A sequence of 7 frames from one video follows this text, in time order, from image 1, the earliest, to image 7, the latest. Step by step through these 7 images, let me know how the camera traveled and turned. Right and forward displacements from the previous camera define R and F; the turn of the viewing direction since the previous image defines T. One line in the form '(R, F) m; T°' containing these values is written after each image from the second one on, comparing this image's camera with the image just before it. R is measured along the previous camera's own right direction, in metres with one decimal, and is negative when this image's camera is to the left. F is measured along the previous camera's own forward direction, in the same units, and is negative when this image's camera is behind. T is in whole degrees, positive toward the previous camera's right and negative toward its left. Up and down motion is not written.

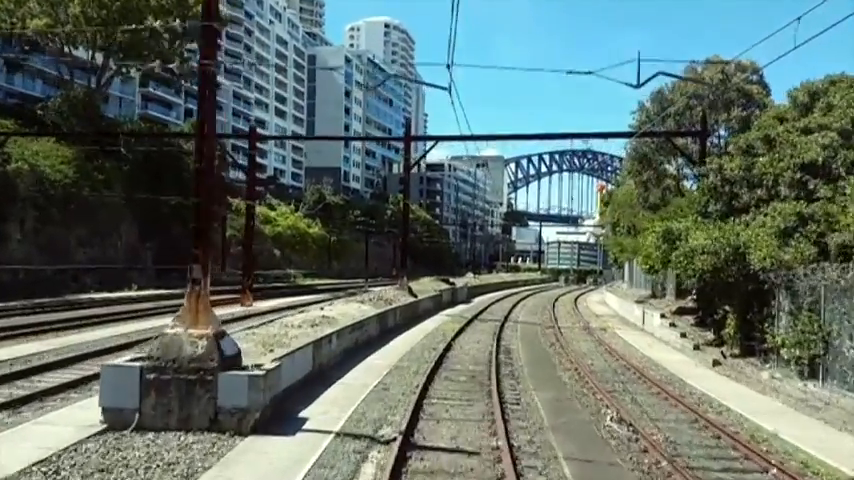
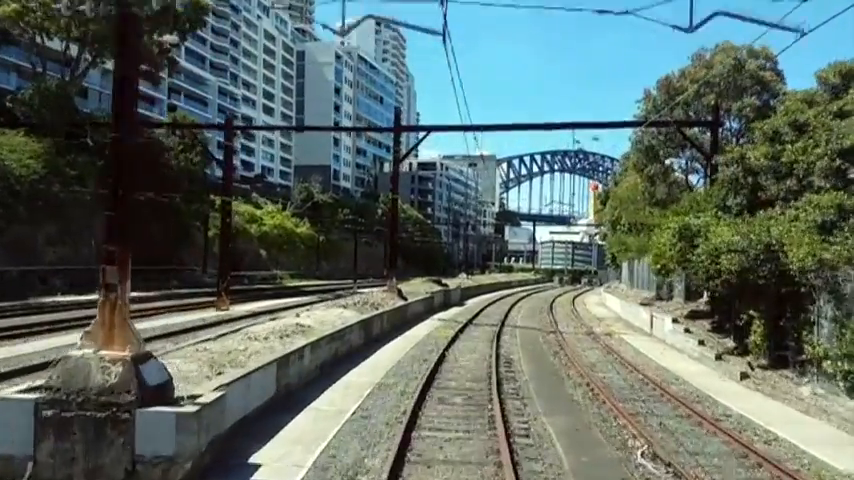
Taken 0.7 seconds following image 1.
(+0.1, +2.9) m; +1°
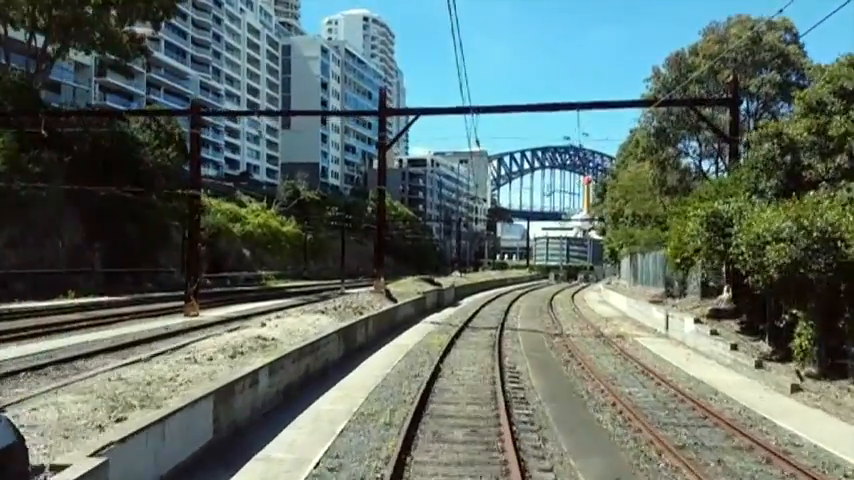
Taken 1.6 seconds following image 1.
(+0.1, +3.4) m; +1°
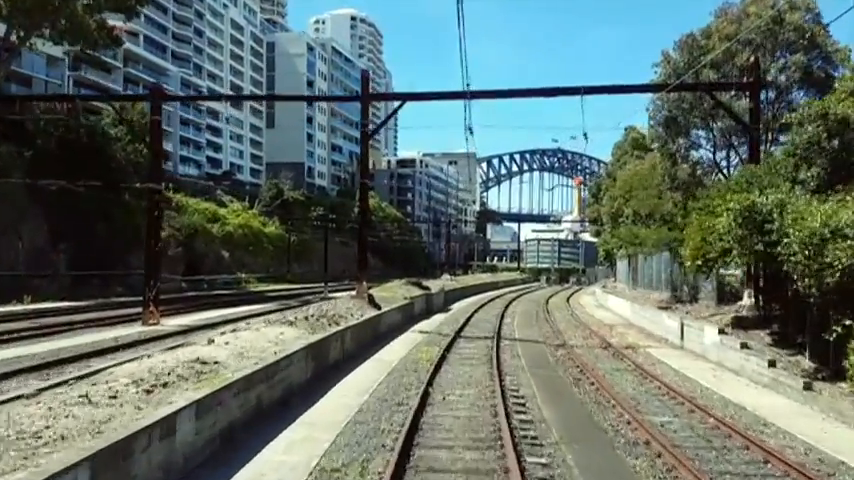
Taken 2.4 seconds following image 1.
(+0.1, +3.3) m; +1°
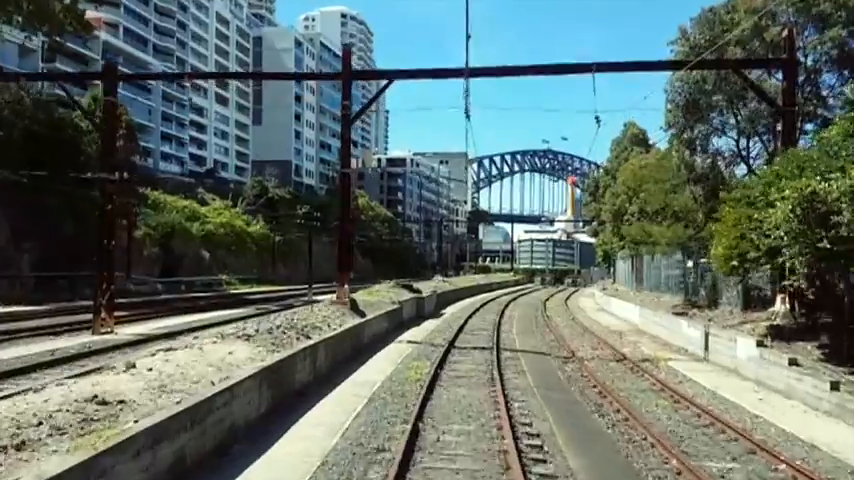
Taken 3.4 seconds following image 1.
(0.0, +3.4) m; +1°
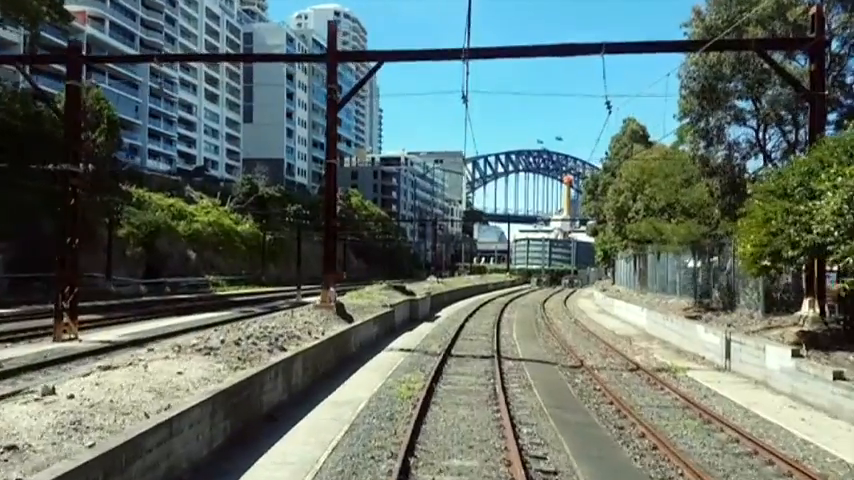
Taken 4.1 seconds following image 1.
(0.0, +2.3) m; 0°
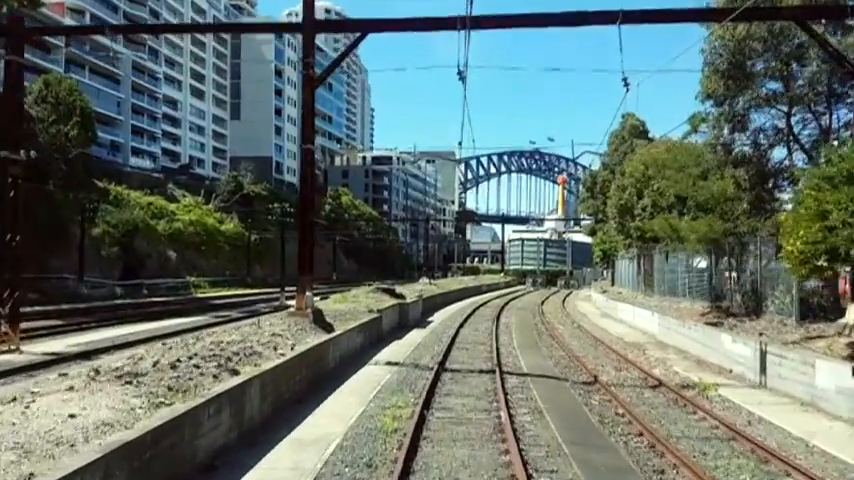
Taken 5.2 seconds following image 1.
(+0.1, +2.9) m; +1°
